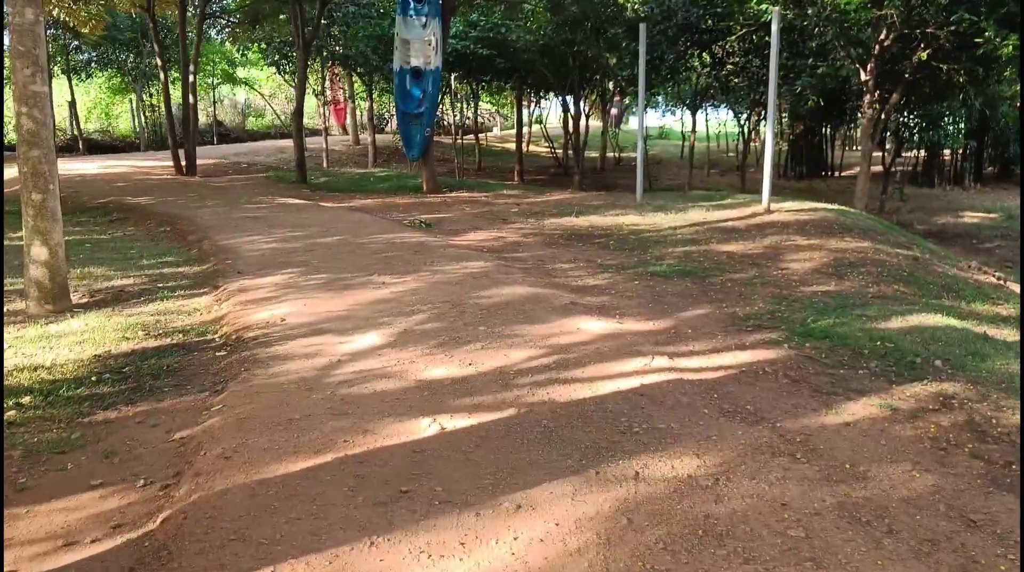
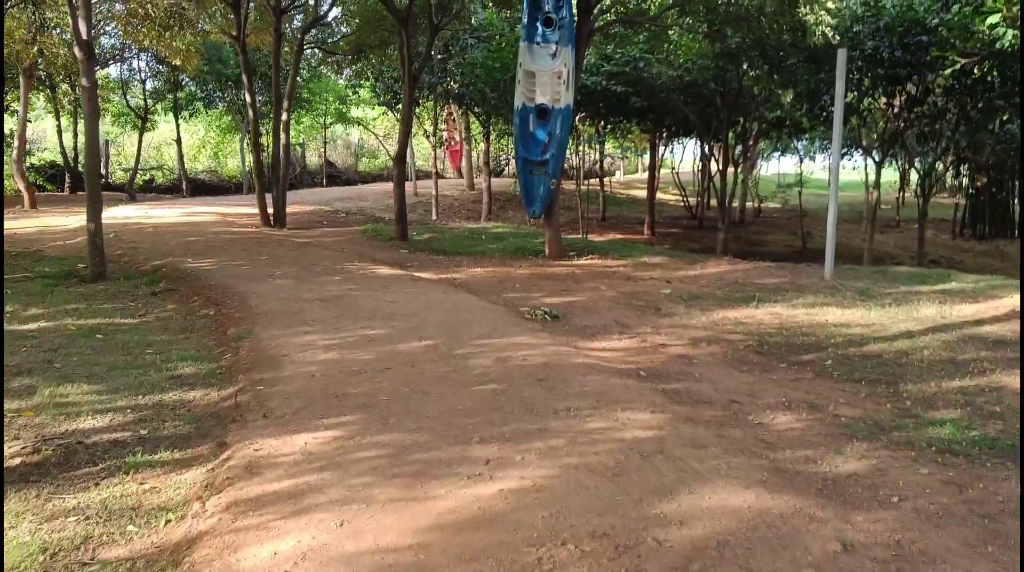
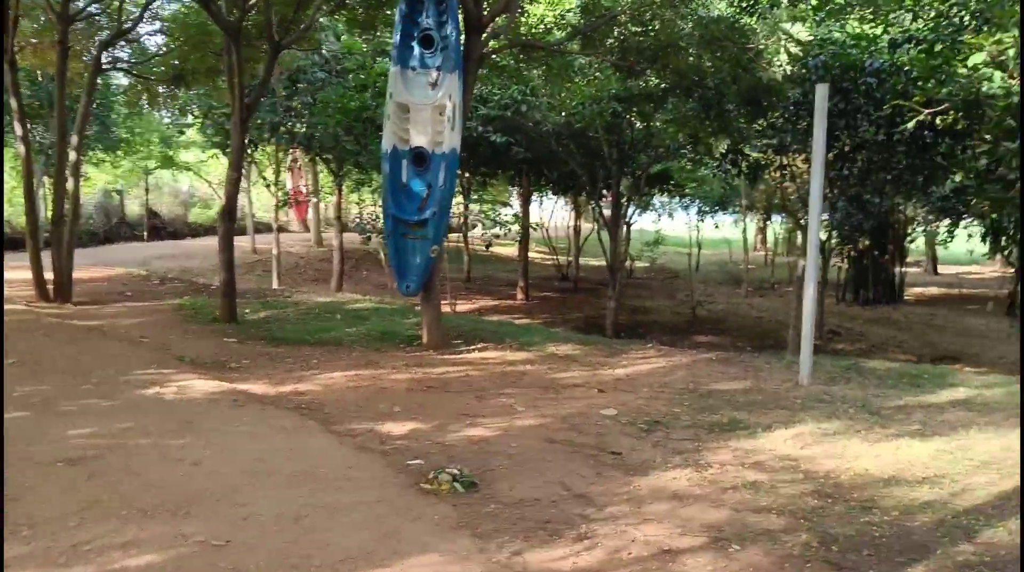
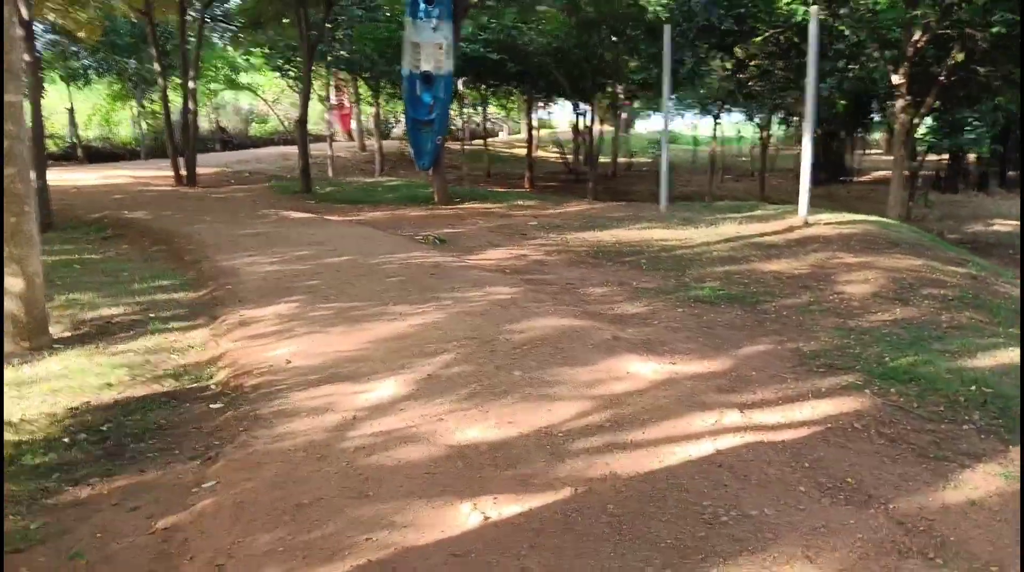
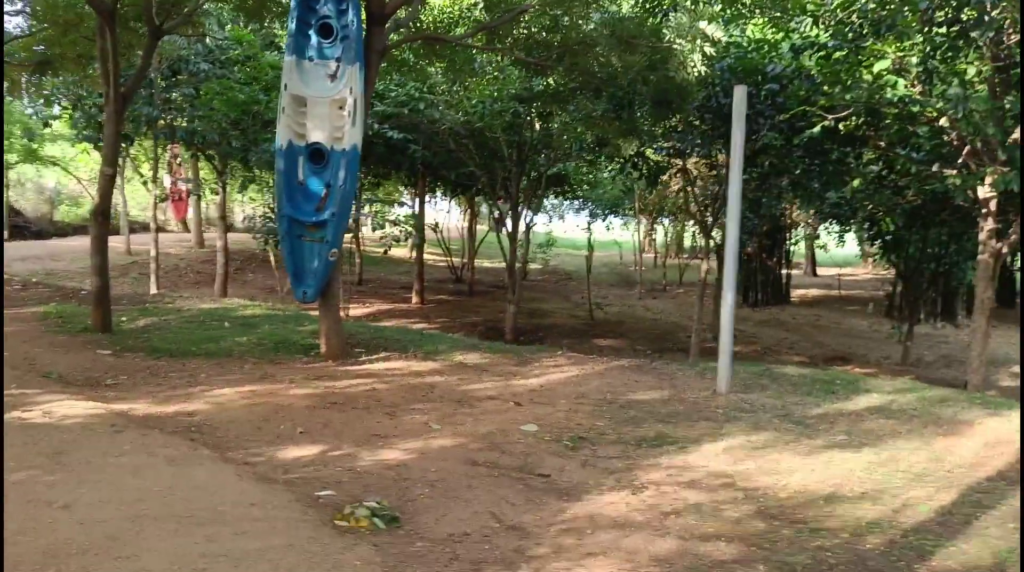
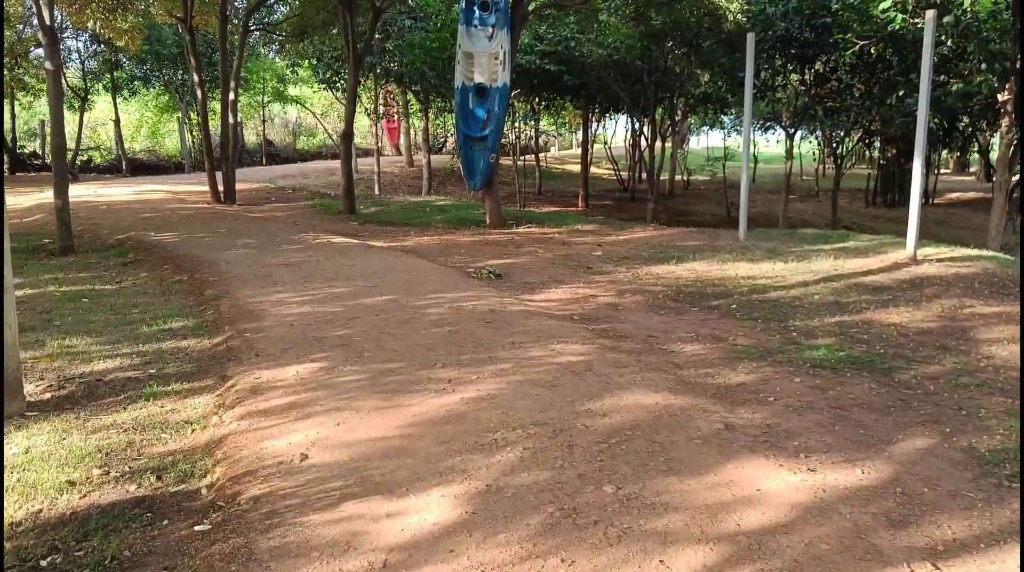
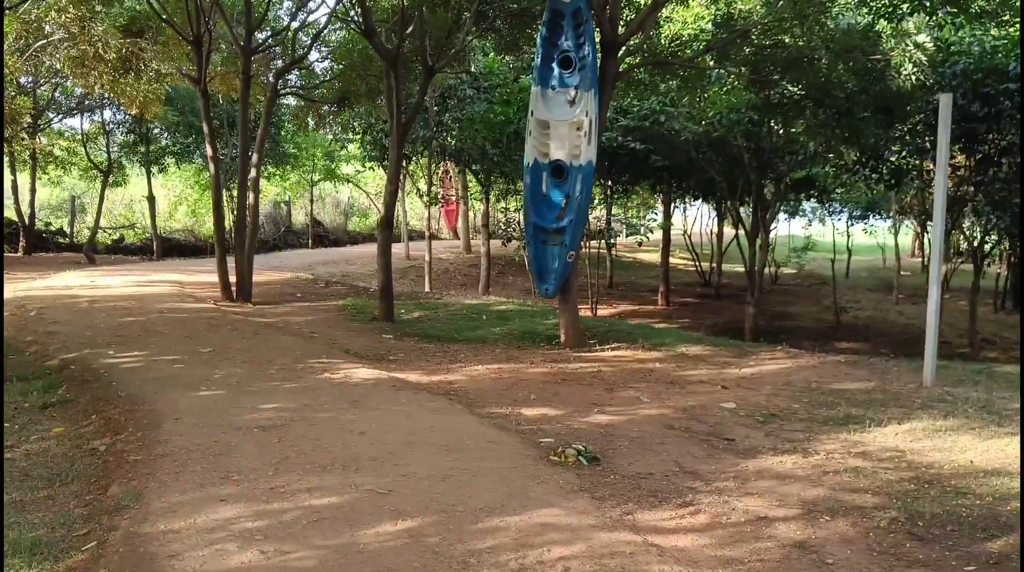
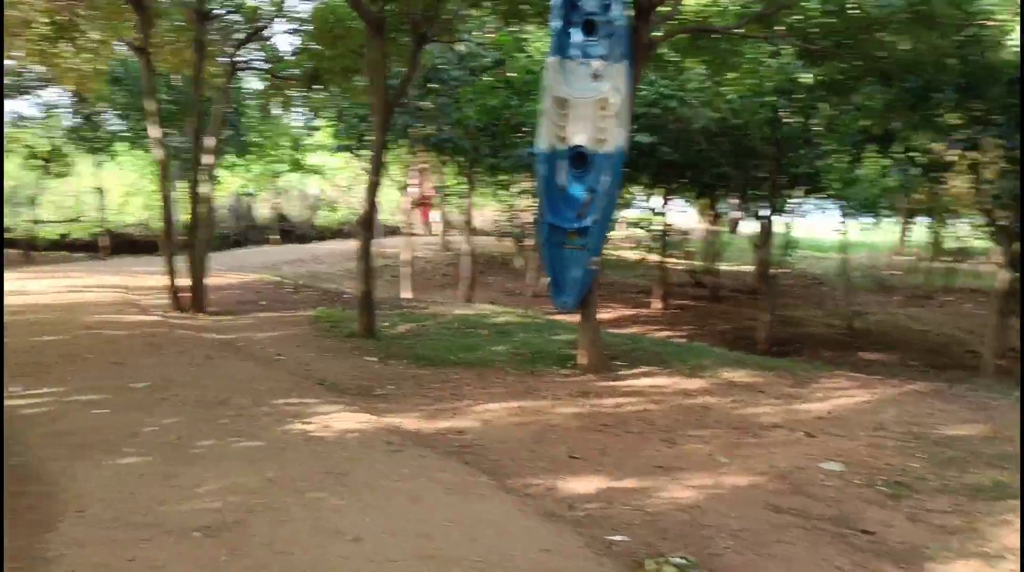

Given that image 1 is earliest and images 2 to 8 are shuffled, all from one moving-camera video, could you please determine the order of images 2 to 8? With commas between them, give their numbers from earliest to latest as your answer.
4, 6, 2, 7, 3, 5, 8
